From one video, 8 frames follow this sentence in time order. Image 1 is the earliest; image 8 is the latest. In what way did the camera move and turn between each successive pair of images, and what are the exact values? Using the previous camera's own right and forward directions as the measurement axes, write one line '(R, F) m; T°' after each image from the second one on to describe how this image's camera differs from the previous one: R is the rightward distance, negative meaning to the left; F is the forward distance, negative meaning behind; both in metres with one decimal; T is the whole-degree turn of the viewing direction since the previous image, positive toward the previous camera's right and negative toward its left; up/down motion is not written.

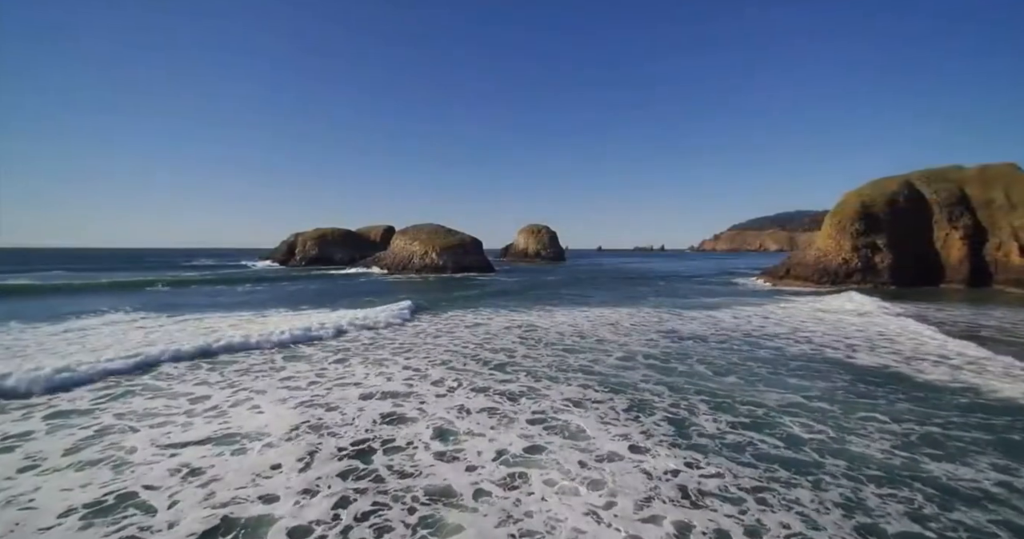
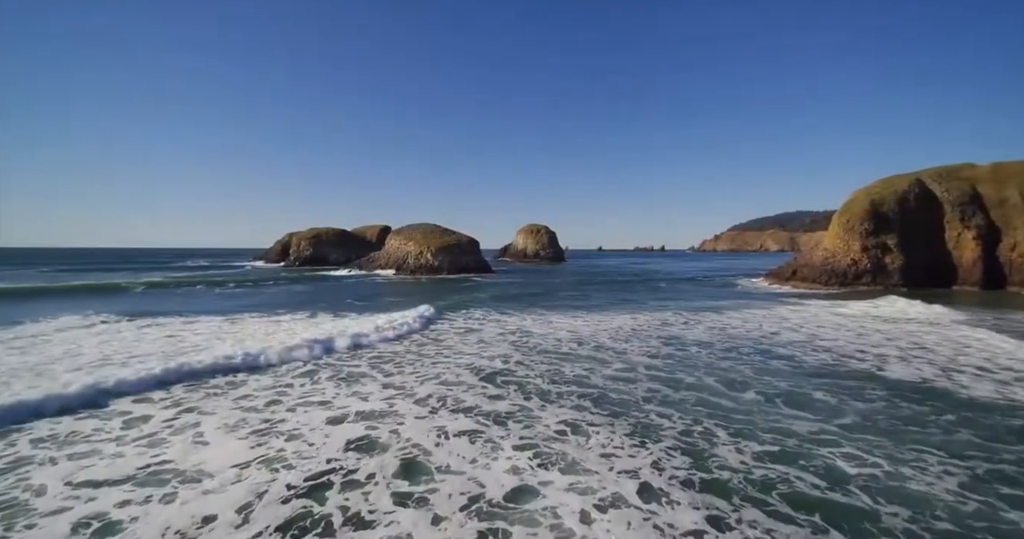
(+0.2, +1.2) m; 0°
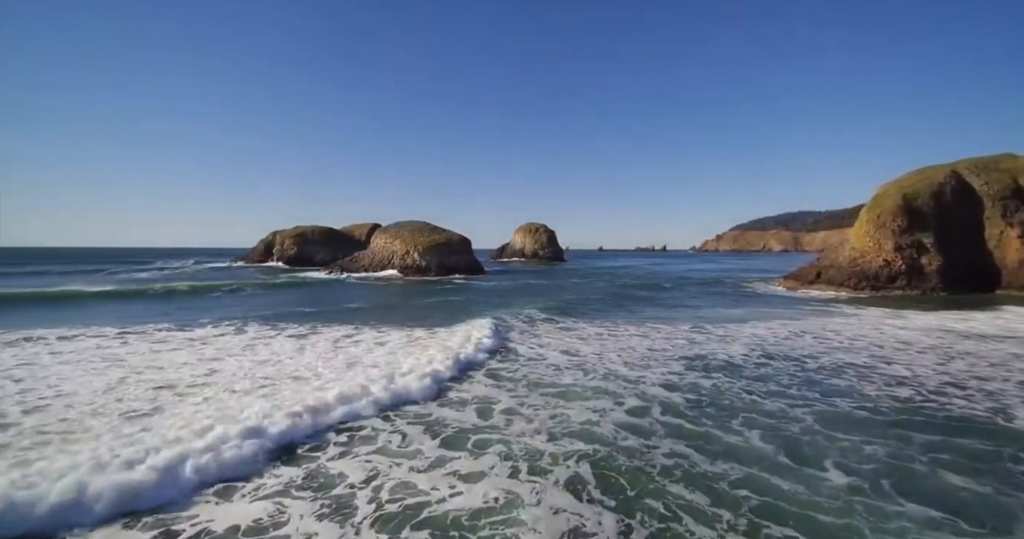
(+0.5, +3.5) m; 0°
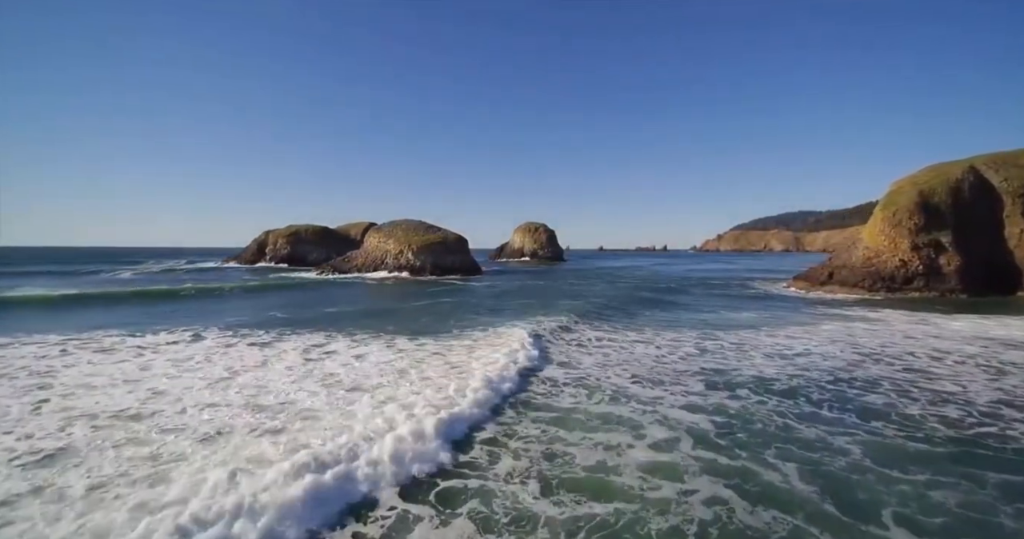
(+0.2, +1.5) m; 0°
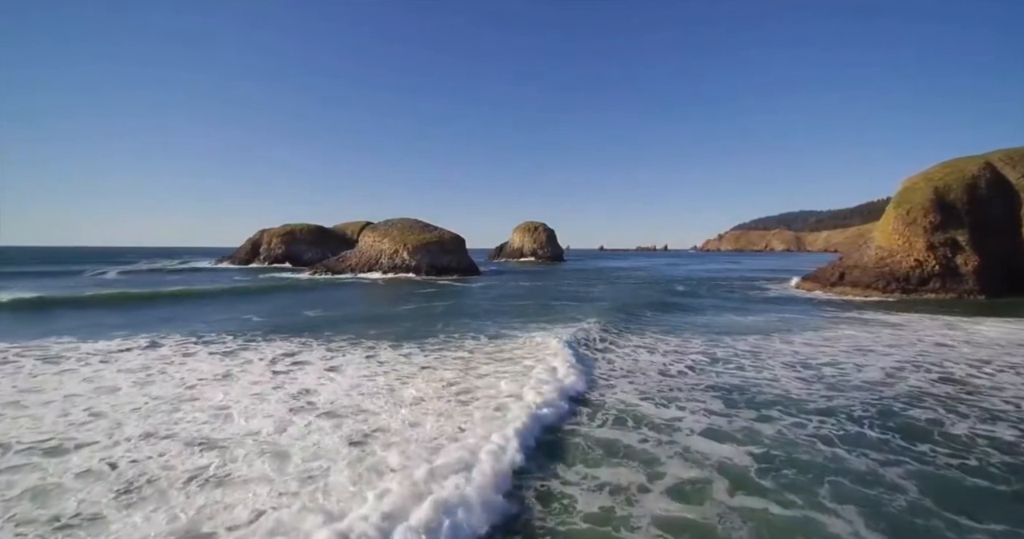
(+0.1, +1.2) m; 0°
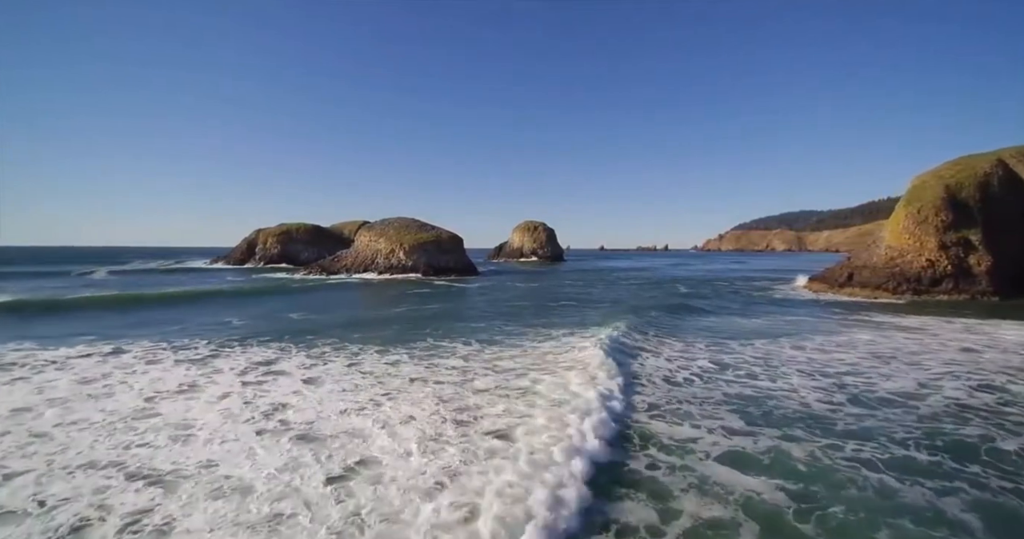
(+0.1, +0.8) m; 0°
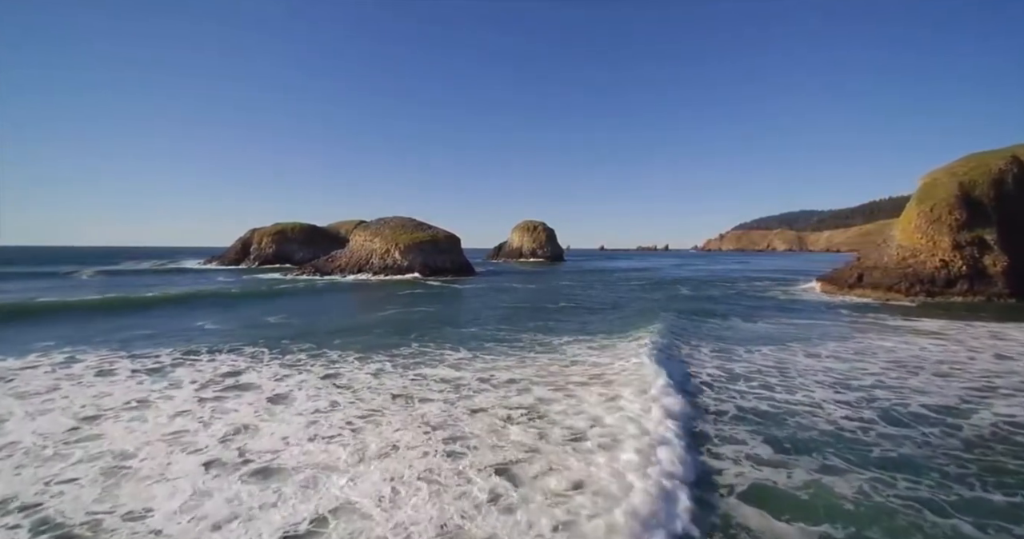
(+0.1, +1.0) m; 0°
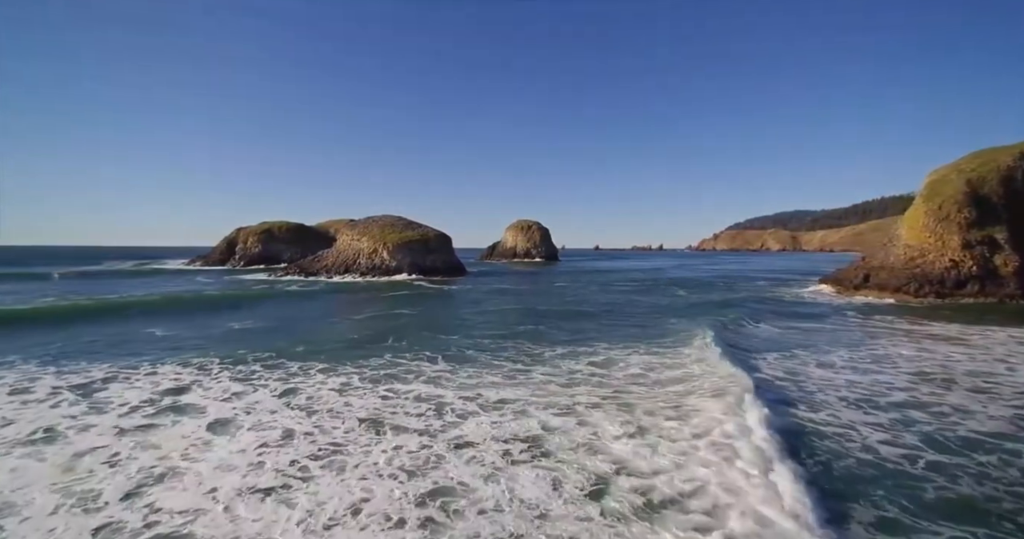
(+0.1, +1.2) m; +1°
